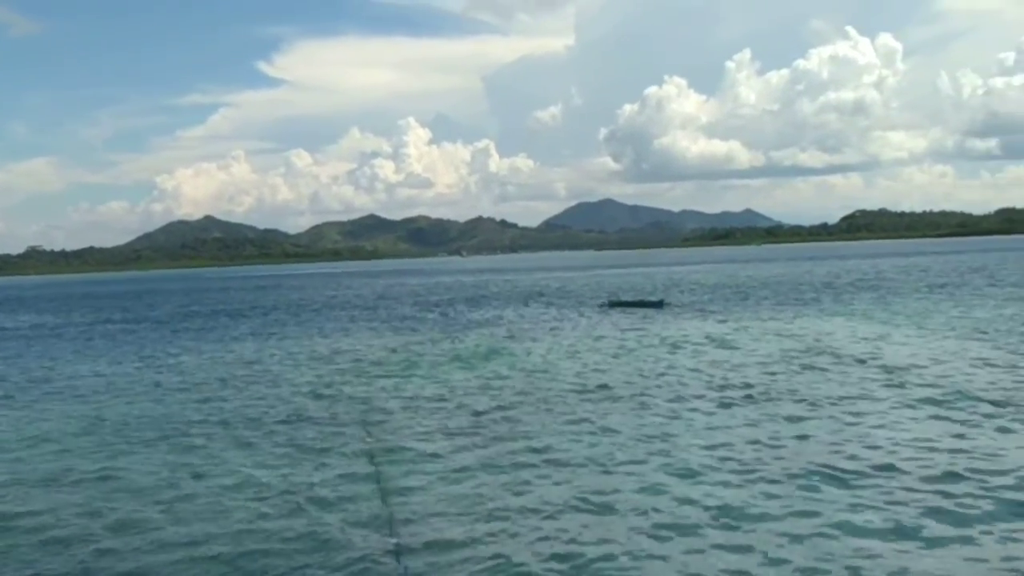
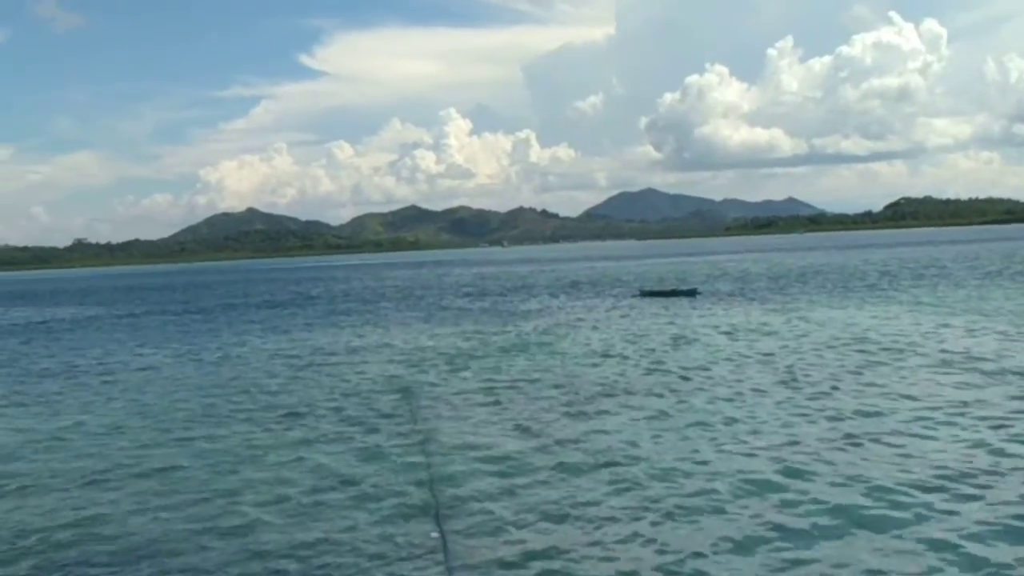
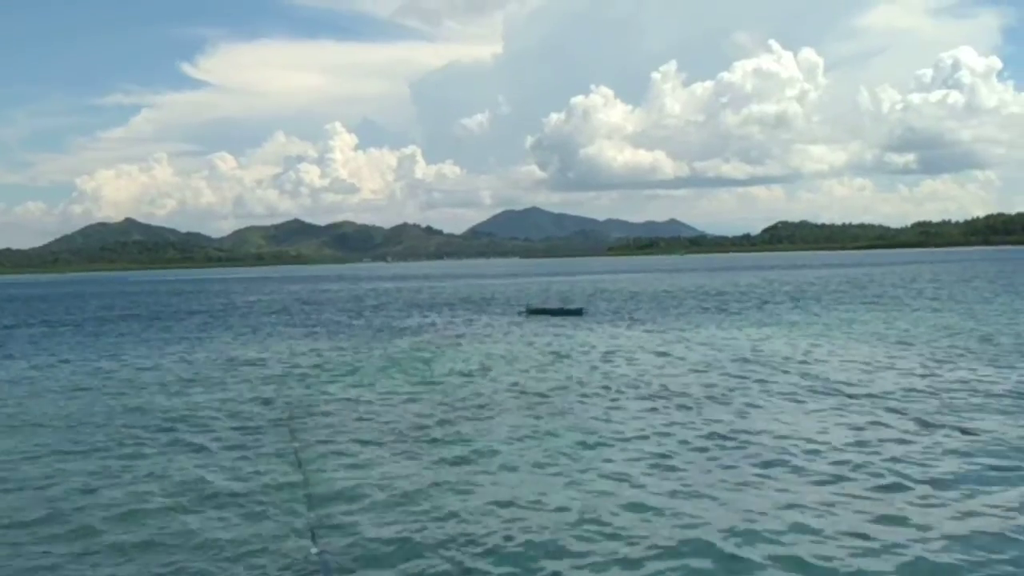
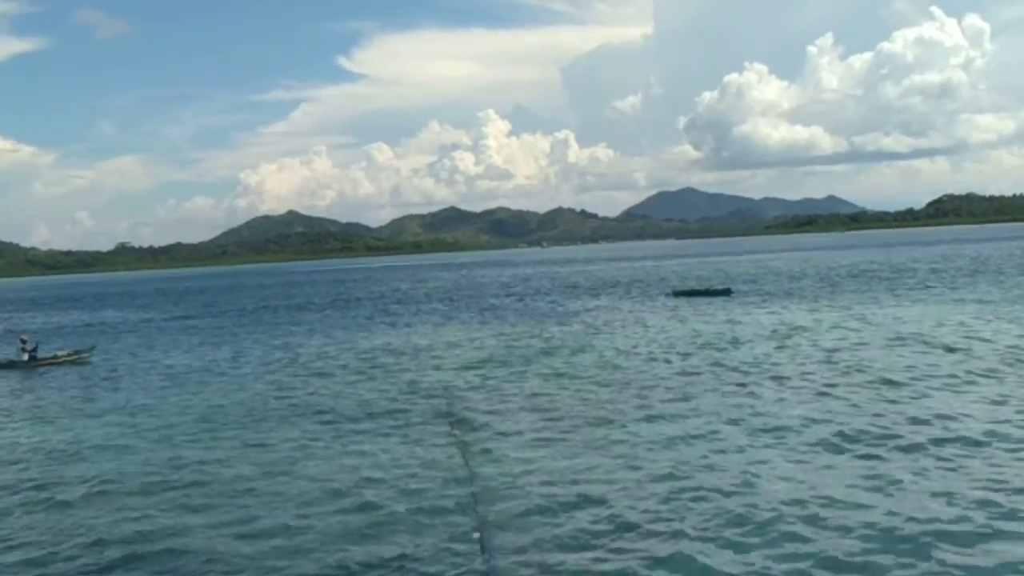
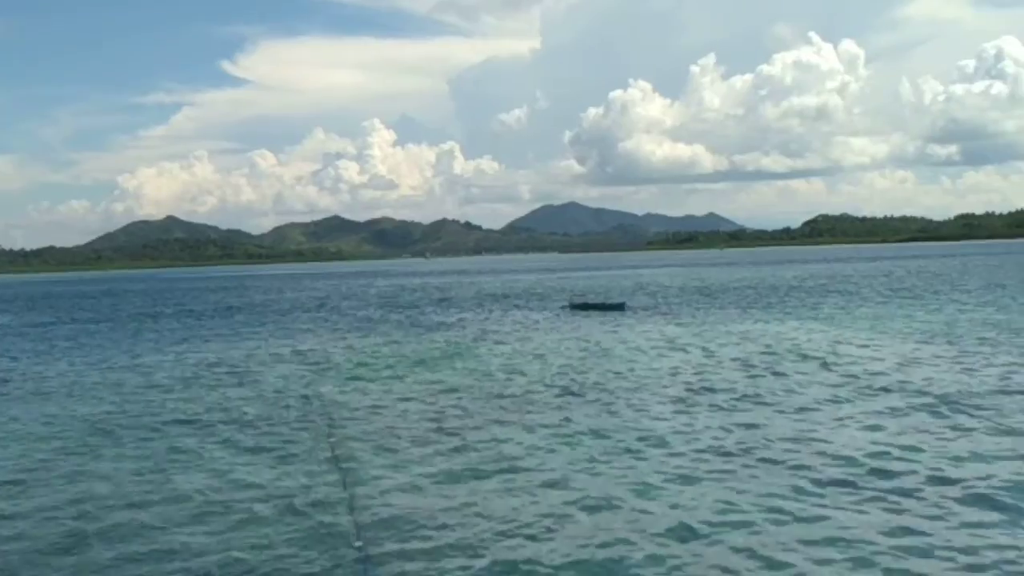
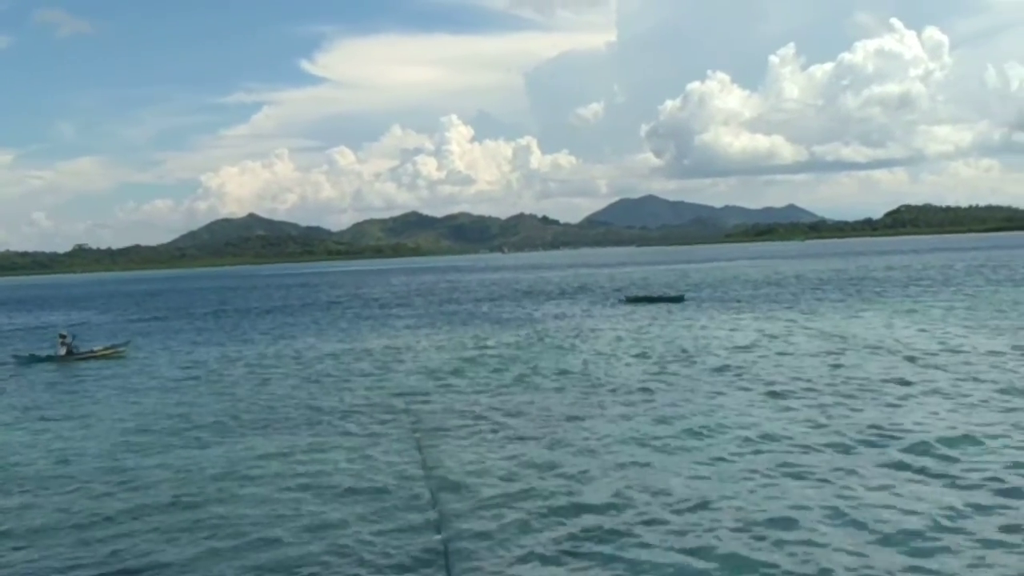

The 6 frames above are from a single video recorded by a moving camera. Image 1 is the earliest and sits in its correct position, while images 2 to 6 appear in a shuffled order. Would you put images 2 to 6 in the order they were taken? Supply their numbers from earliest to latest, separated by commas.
5, 3, 2, 4, 6
